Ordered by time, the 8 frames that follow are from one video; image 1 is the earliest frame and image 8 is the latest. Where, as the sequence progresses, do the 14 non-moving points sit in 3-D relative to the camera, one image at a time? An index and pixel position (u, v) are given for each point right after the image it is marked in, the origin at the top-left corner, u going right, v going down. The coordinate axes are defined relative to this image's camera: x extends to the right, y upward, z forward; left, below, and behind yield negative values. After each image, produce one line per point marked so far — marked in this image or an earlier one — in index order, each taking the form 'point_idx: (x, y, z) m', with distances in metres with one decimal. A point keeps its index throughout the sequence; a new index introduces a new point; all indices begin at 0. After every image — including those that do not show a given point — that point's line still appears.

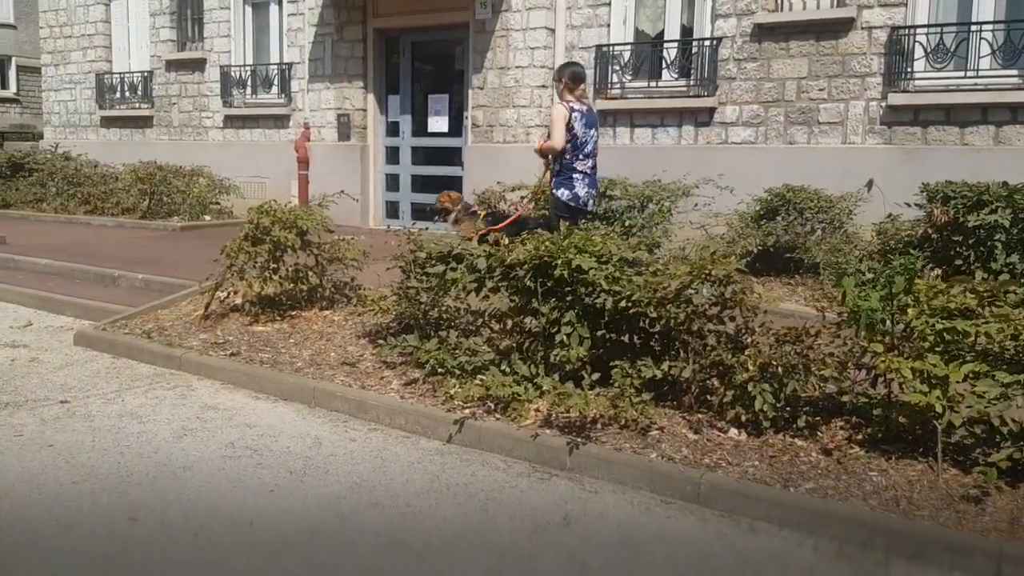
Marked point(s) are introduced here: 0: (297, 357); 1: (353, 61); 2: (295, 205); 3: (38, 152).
0: (-1.4, -0.5, +6.2) m
1: (-2.4, +3.4, +13.7) m
2: (-1.7, +0.6, +7.1) m
3: (-8.4, +2.4, +16.3) m
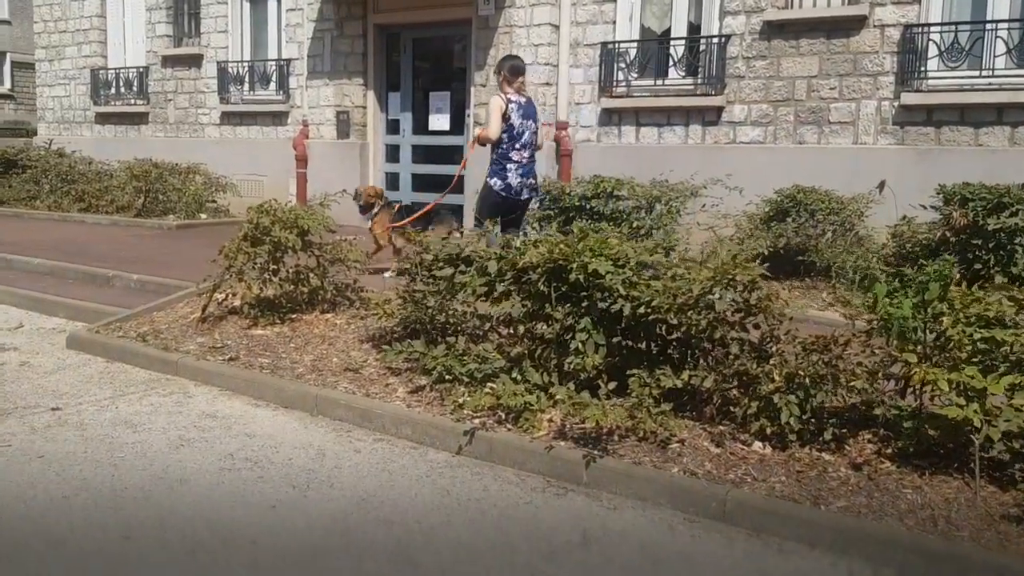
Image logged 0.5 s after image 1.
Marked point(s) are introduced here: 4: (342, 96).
0: (-1.4, -0.5, +5.9) m
1: (-2.3, +3.4, +13.4) m
2: (-1.6, +0.6, +6.9) m
3: (-8.4, +2.4, +16.0) m
4: (-2.5, +2.9, +13.6) m
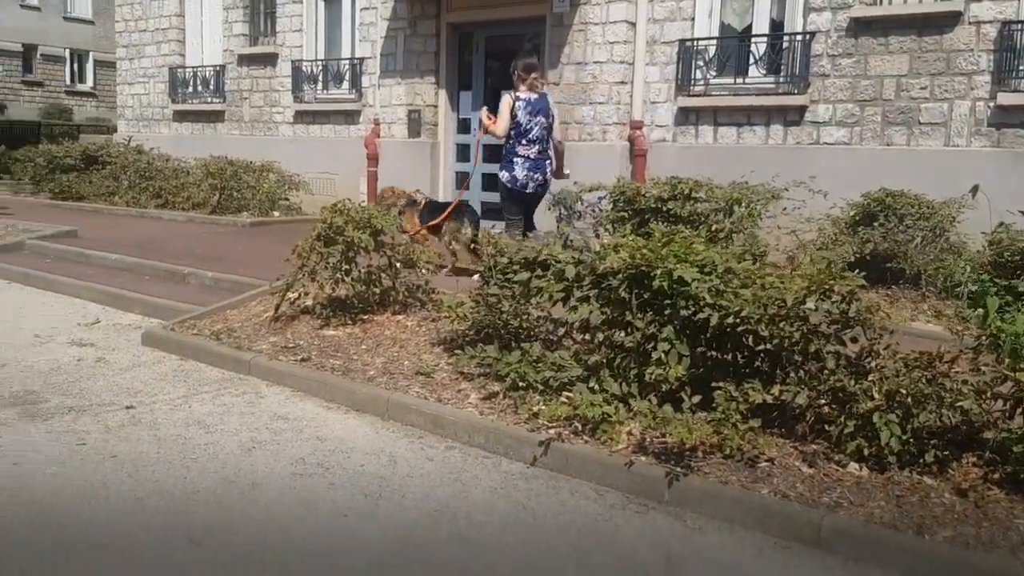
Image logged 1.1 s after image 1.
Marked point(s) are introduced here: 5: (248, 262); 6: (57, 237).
0: (-0.9, -0.5, +5.9) m
1: (-1.3, +3.4, +13.4) m
2: (-1.1, +0.6, +6.8) m
3: (-7.1, +2.6, +16.4) m
4: (-1.5, +2.9, +13.6) m
5: (-2.7, +0.3, +9.2) m
6: (-5.1, +0.6, +10.2) m
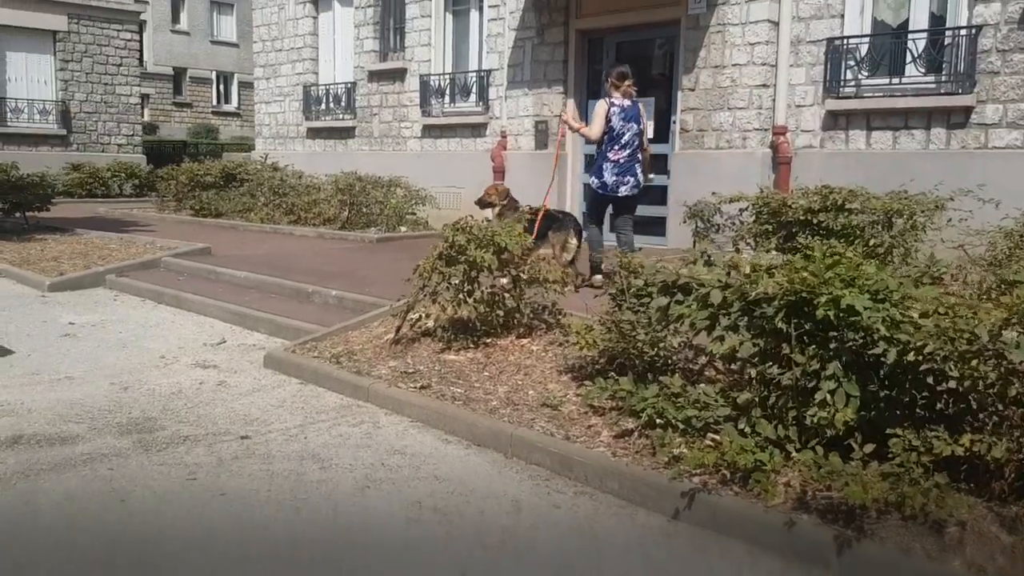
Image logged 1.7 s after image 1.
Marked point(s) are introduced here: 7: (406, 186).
0: (-0.1, -0.6, +5.4) m
1: (+0.6, +3.2, +13.0) m
2: (-0.1, +0.5, +6.4) m
3: (-4.8, +2.3, +16.8) m
4: (+0.4, +2.6, +13.2) m
5: (-1.4, +0.1, +9.1) m
6: (-3.6, +0.4, +10.4) m
7: (-1.7, +1.6, +14.3) m
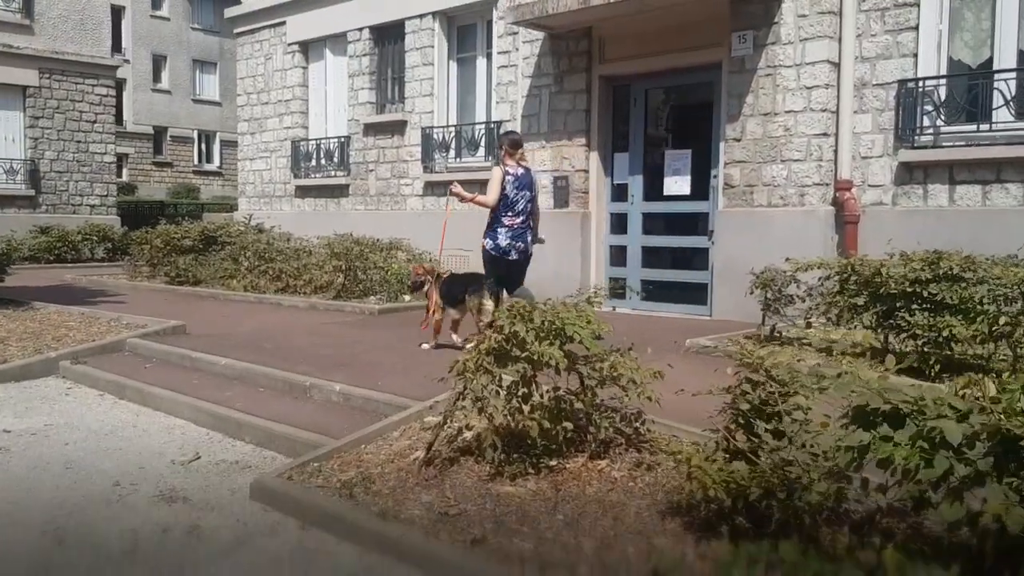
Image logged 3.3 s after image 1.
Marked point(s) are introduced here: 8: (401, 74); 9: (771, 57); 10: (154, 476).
0: (+0.3, -1.1, +3.9) m
1: (+0.8, +2.2, +11.7) m
2: (+0.2, -0.1, +4.9) m
3: (-4.7, +1.1, +15.2) m
4: (+0.6, +1.7, +11.8) m
5: (-1.1, -0.6, +7.5) m
6: (-3.4, -0.4, +8.8) m
7: (-1.5, +0.5, +12.8) m
8: (-1.8, +3.4, +14.5) m
9: (+2.8, +2.5, +9.8) m
10: (-2.1, -1.1, +5.3) m
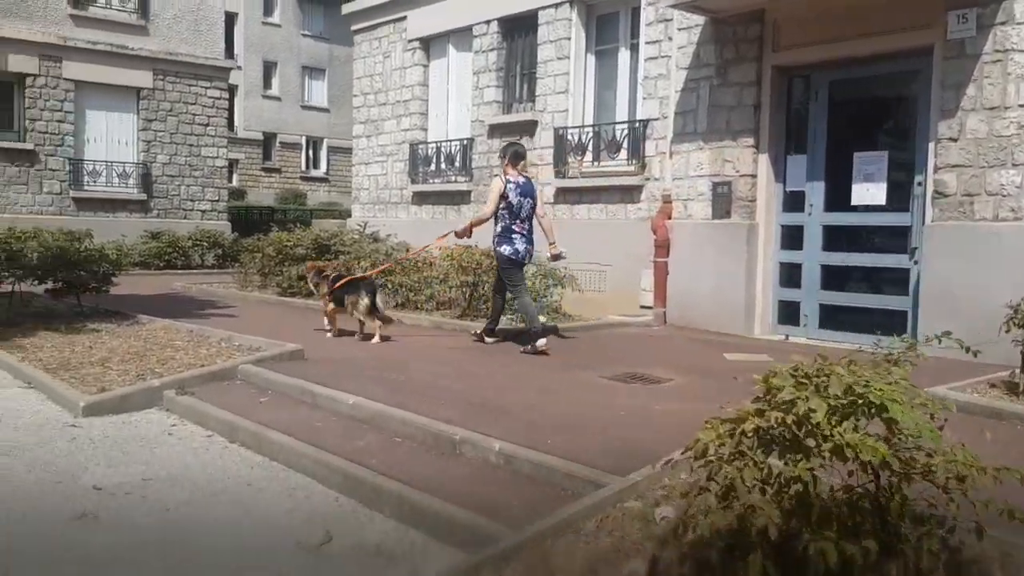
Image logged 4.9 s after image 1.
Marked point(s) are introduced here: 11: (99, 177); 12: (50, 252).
0: (+1.1, -1.3, +2.4) m
1: (+2.5, +1.9, +10.1) m
2: (+1.2, -0.3, +3.4) m
3: (-2.6, +0.9, +14.2) m
4: (+2.4, +1.4, +10.3) m
5: (+0.2, -0.8, +6.1) m
6: (-2.0, -0.6, +7.6) m
7: (+0.4, +0.3, +11.5) m
8: (+0.3, +3.1, +13.2) m
9: (+4.3, +2.2, +8.0) m
10: (-1.0, -1.2, +4.1) m
11: (-8.8, +2.4, +19.4) m
12: (-5.2, +0.4, +10.2) m
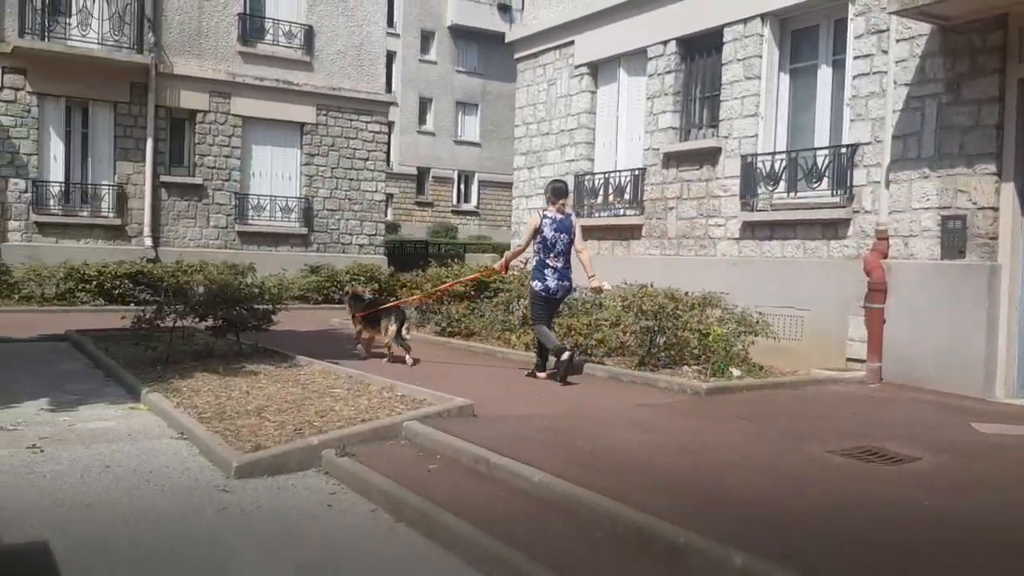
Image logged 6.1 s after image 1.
0: (+1.7, -1.5, +1.1) m
1: (+4.4, +1.4, +8.6) m
2: (+2.0, -0.5, +2.1) m
3: (0.0, +0.3, +13.4) m
4: (+4.2, +0.9, +8.8) m
5: (+1.4, -1.1, +4.9) m
6: (-0.5, -0.9, +6.7) m
7: (+2.4, -0.2, +10.2) m
8: (+2.6, +2.6, +12.0) m
9: (+5.8, +1.7, +6.3) m
10: (-0.2, -1.5, +3.1) m
11: (-5.3, +1.6, +19.6) m
12: (-3.2, 0.0, +9.8) m
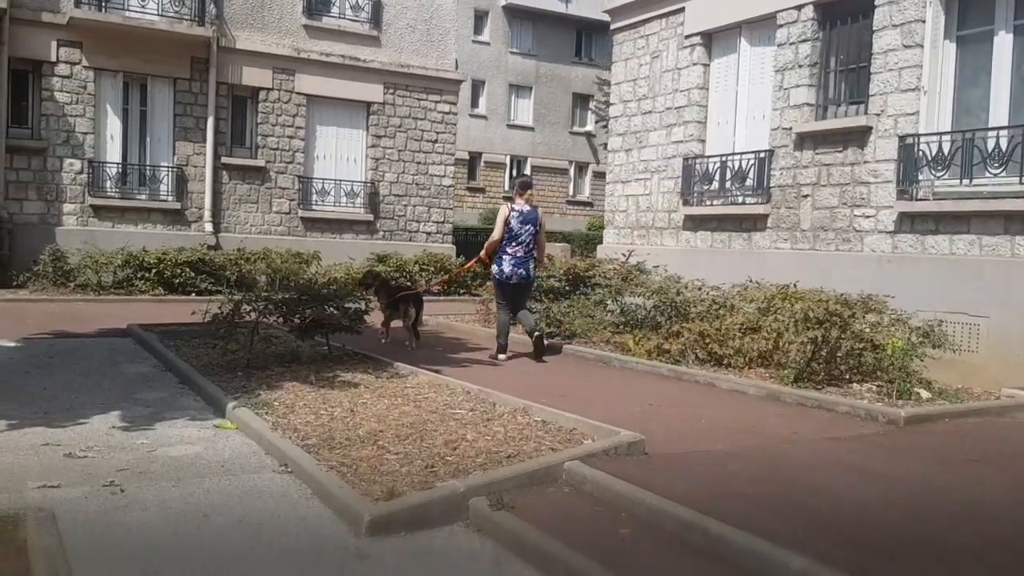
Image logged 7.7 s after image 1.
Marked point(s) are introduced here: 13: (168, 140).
0: (+2.6, -1.6, -0.3) m
1: (+5.5, +1.4, +7.1) m
2: (+2.9, -0.6, +0.7) m
3: (+1.3, +0.3, +12.1) m
4: (+5.4, +0.8, +7.3) m
5: (+2.4, -1.2, +3.6) m
6: (+0.6, -1.0, +5.5) m
7: (+3.6, -0.2, +8.8) m
8: (+4.0, +2.6, +10.5) m
9: (+6.9, +1.6, +4.7) m
10: (+0.8, -1.6, +1.8) m
11: (-3.7, +1.9, +18.4) m
12: (-2.0, 0.0, +8.6) m
13: (-6.3, +2.7, +16.9) m
